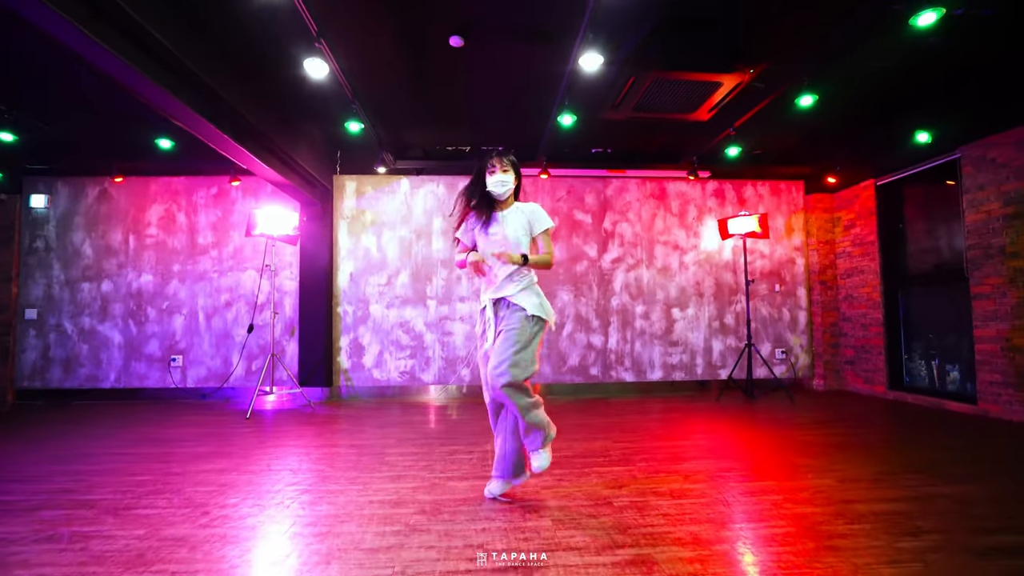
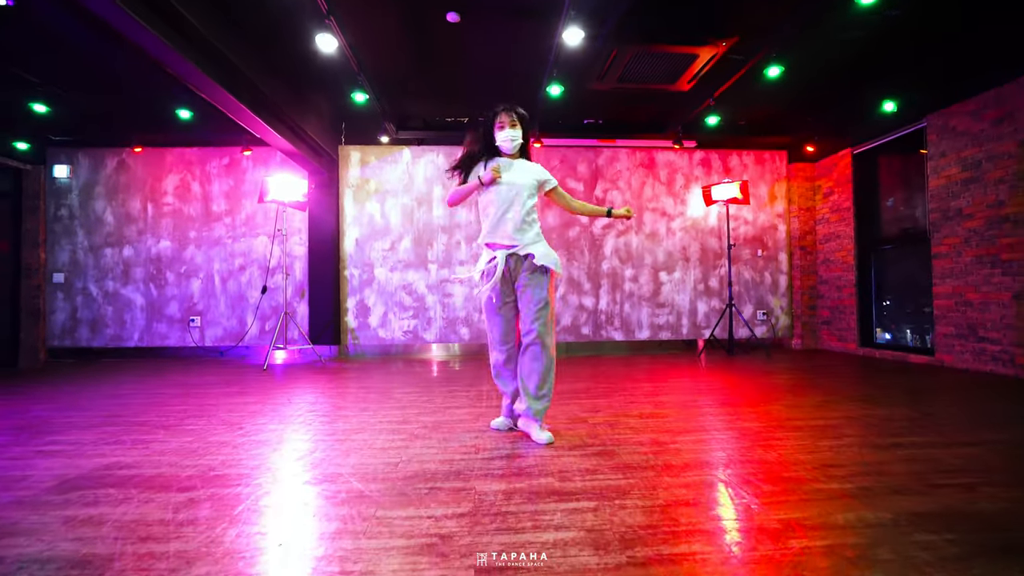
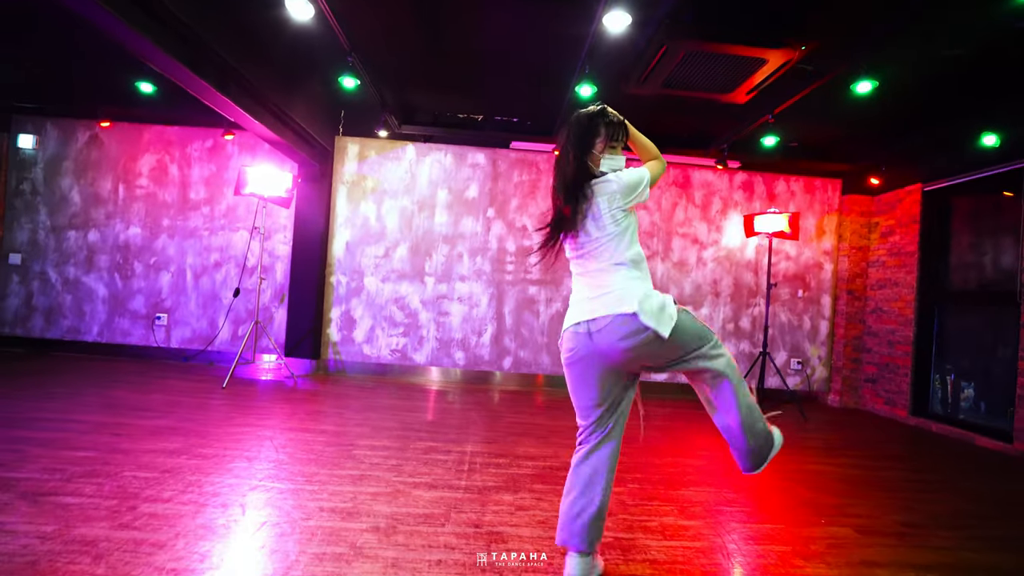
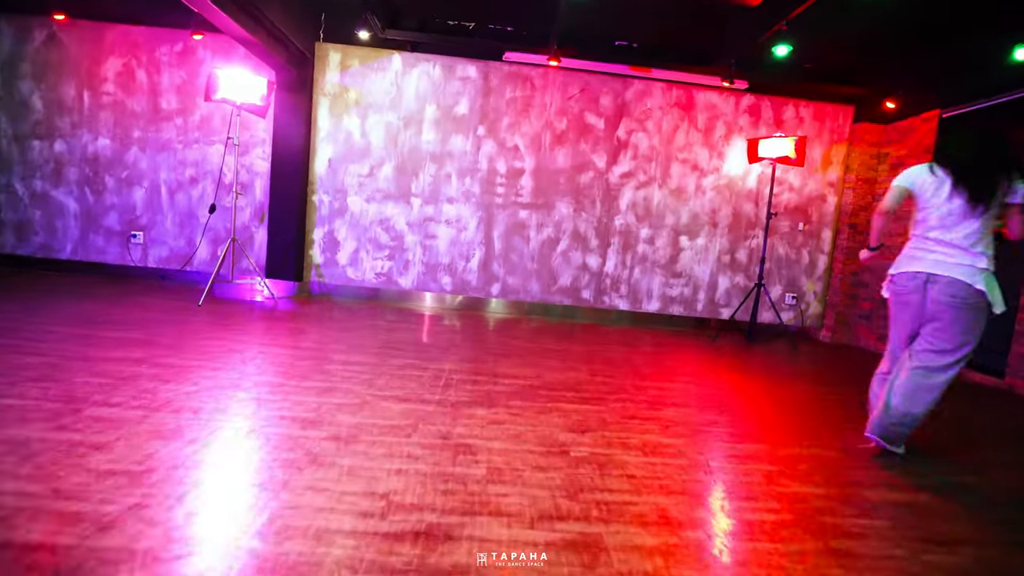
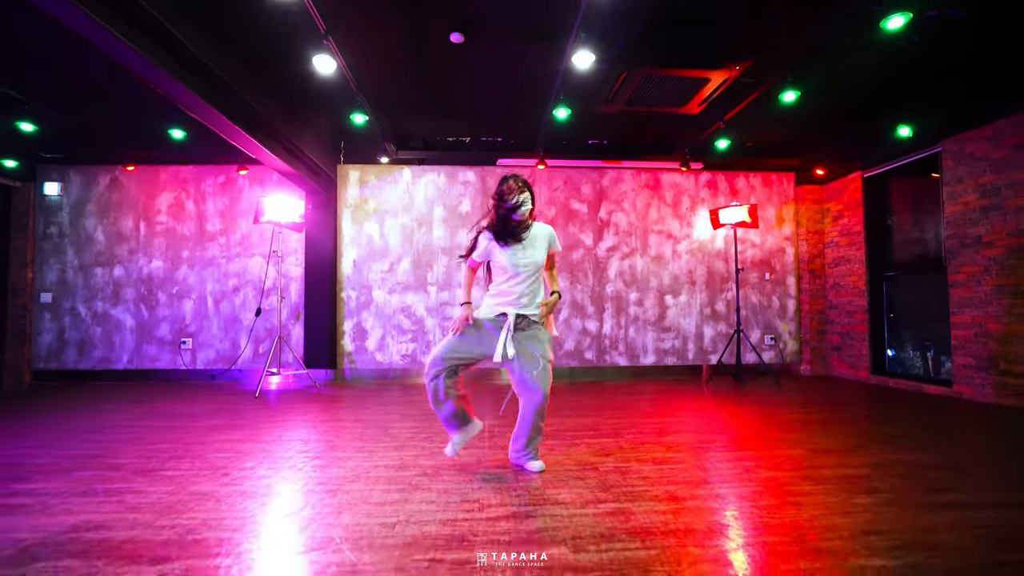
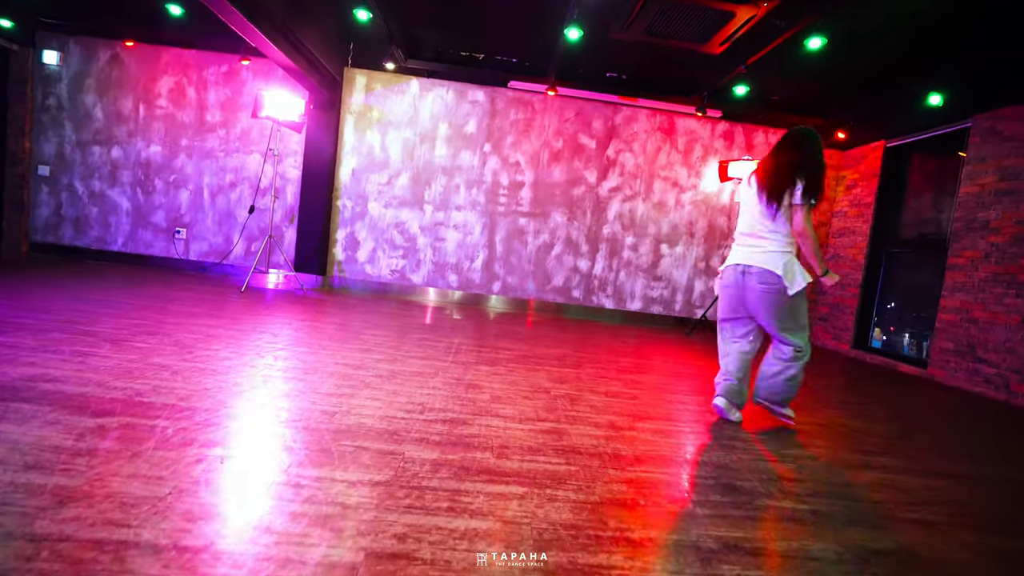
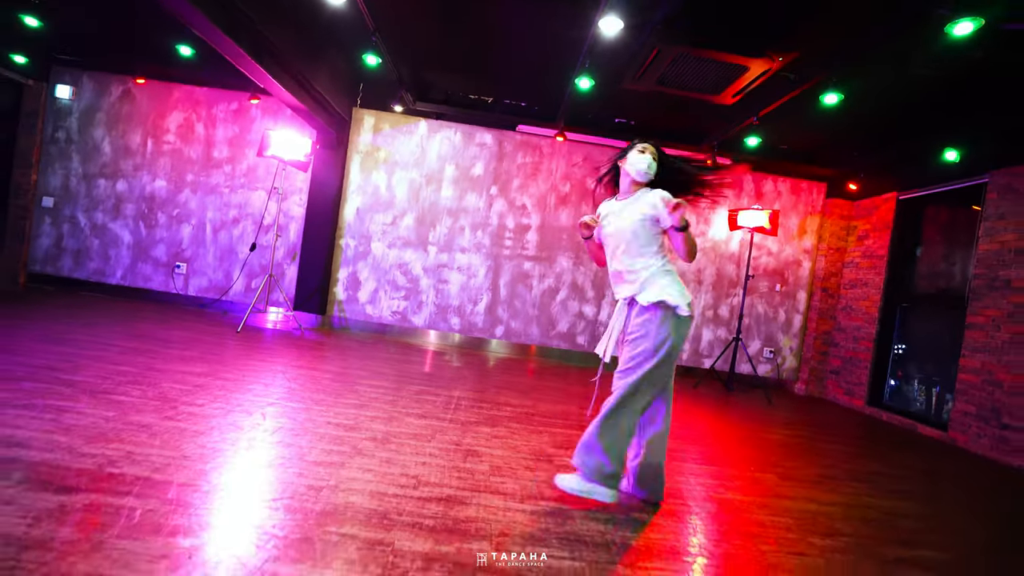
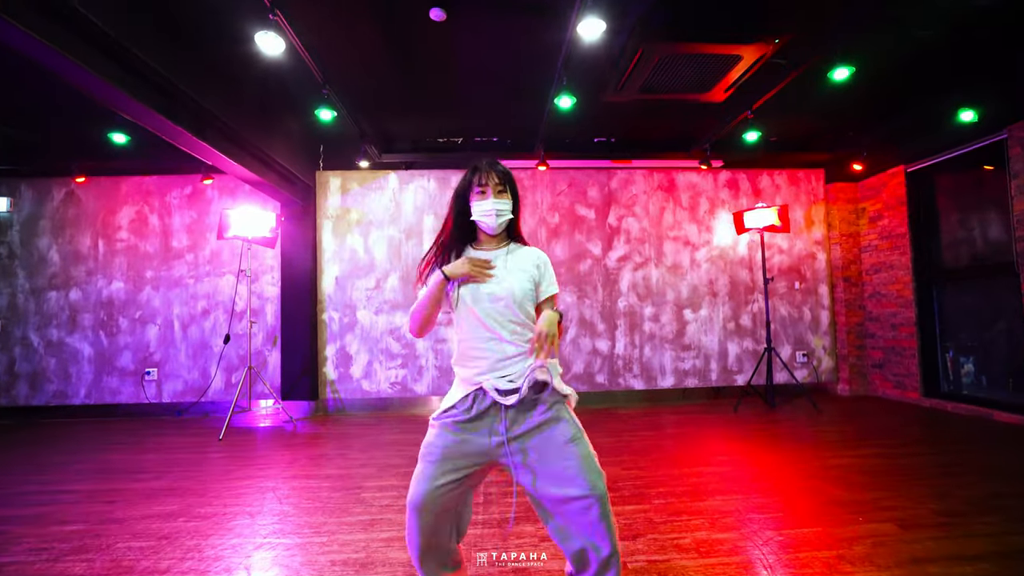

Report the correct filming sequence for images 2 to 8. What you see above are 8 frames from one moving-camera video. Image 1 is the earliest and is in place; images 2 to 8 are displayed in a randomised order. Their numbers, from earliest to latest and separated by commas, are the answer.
5, 2, 8, 3, 7, 6, 4
